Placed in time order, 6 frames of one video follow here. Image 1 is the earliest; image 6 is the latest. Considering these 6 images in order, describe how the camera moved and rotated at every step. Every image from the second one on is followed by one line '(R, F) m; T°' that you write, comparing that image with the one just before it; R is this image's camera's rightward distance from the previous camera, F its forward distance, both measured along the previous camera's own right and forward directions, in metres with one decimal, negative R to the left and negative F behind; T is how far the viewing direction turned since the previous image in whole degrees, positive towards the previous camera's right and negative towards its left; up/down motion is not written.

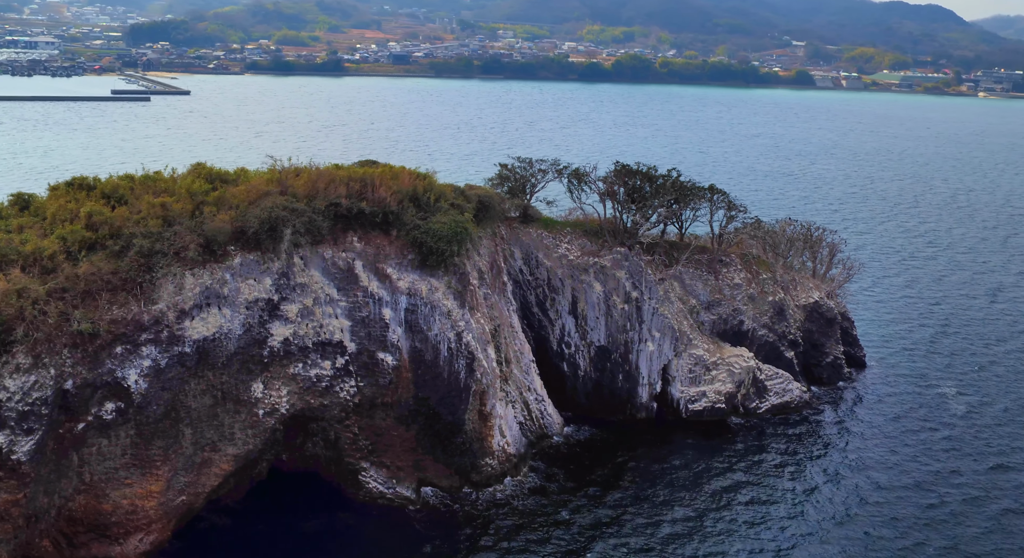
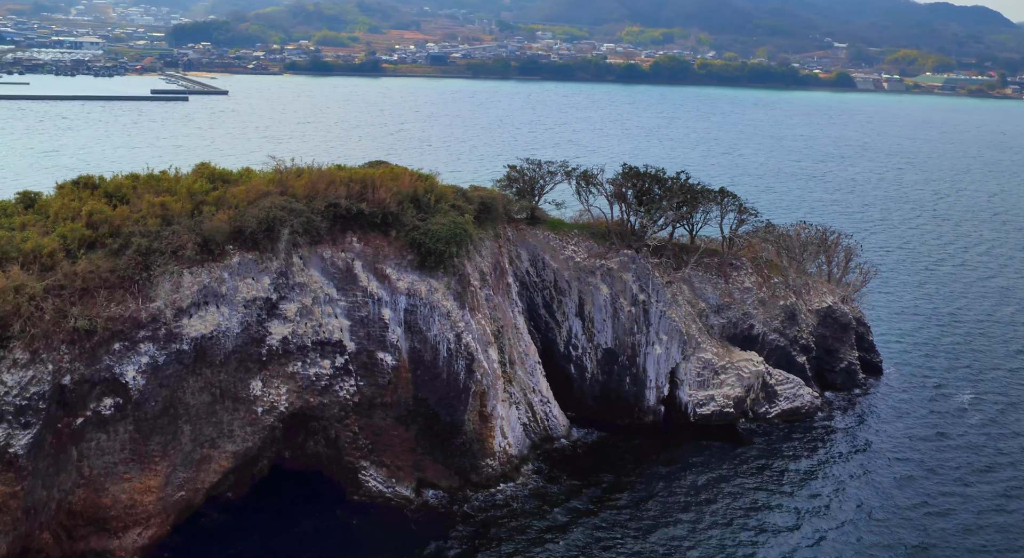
(+0.8, 0.0) m; -2°
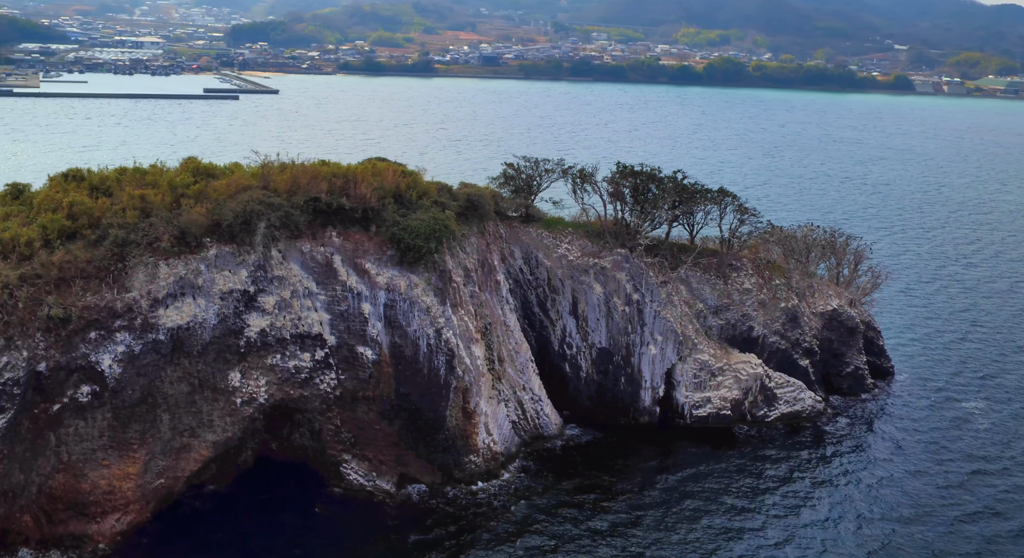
(+1.7, 0.0) m; -2°
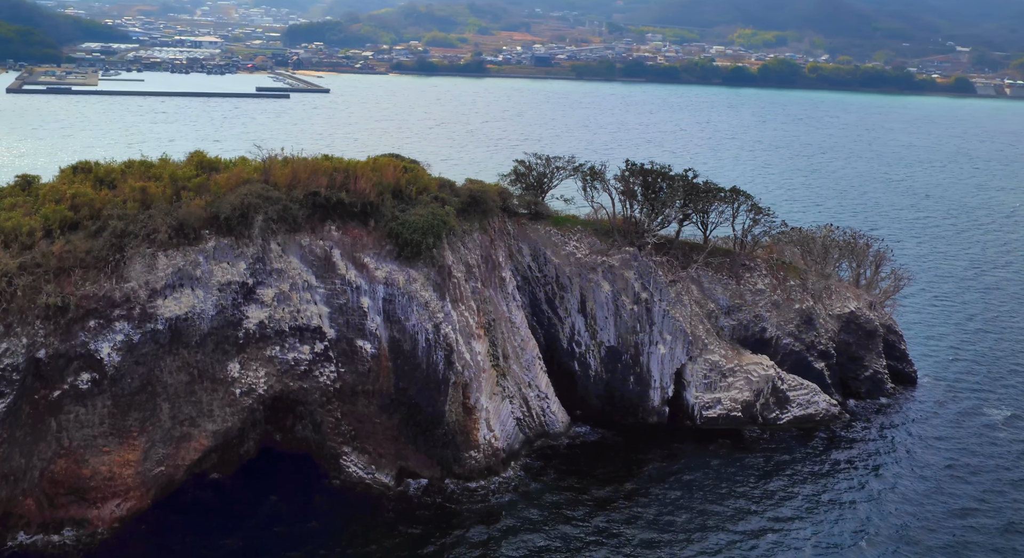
(+1.2, 0.0) m; -2°
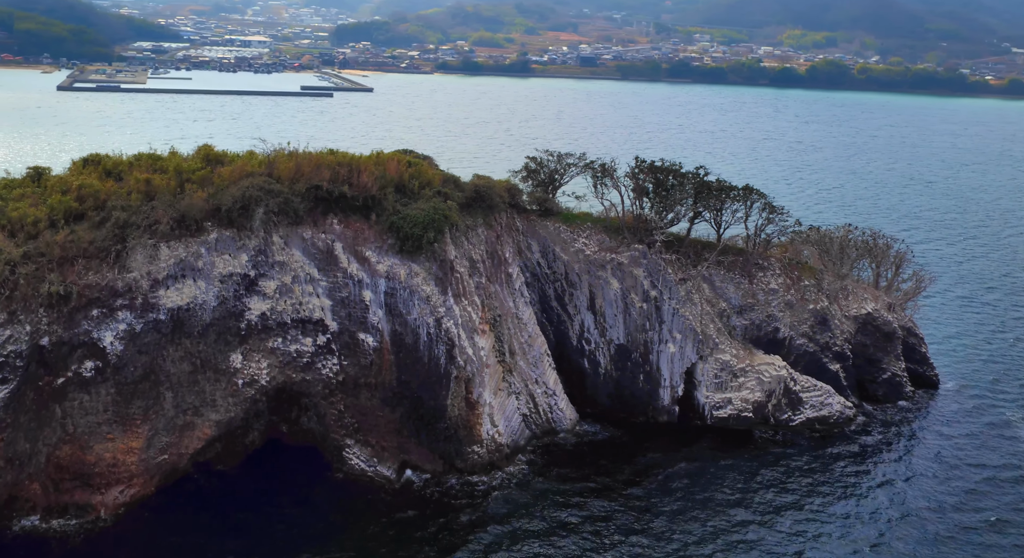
(+0.9, 0.0) m; -2°
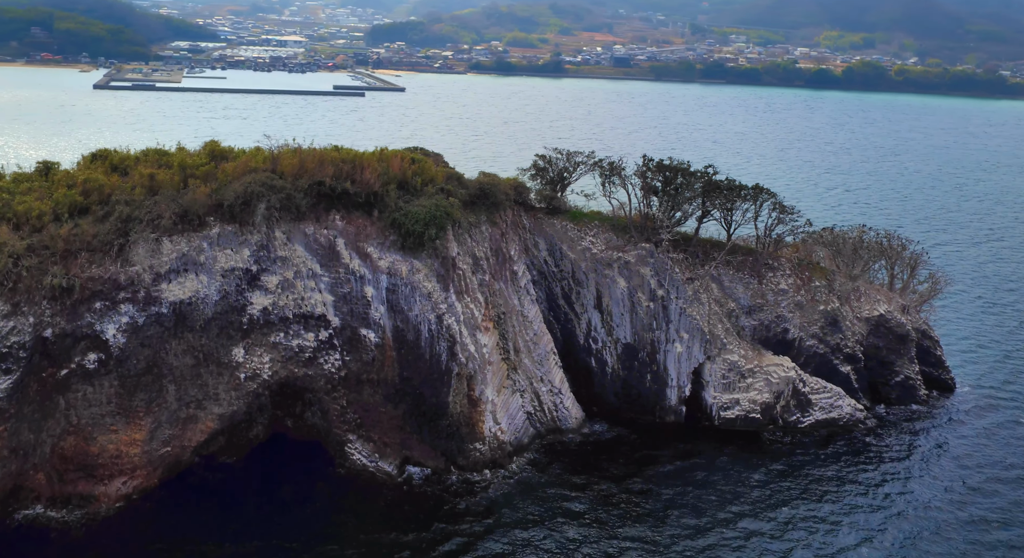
(+0.6, 0.0) m; -2°
